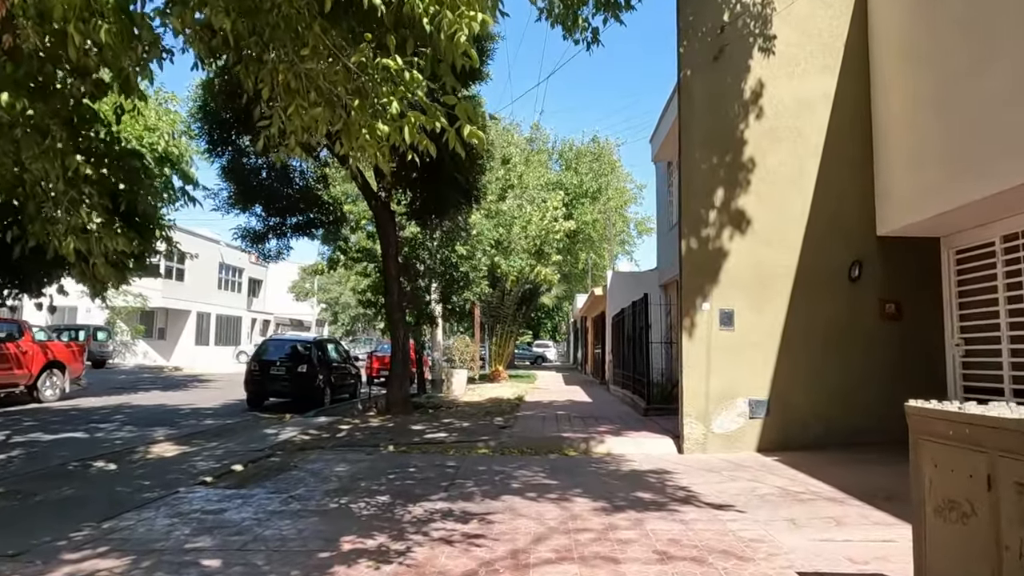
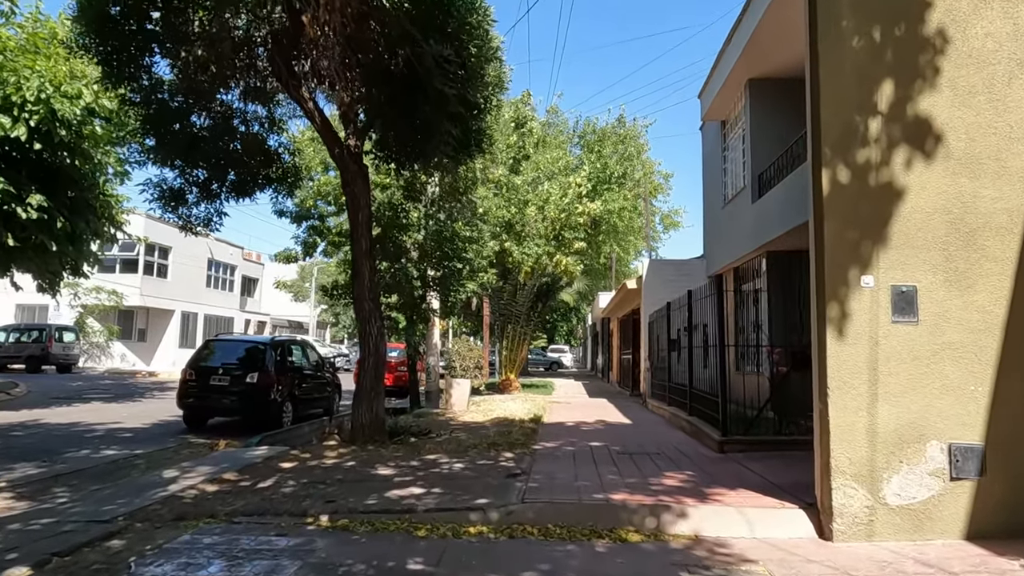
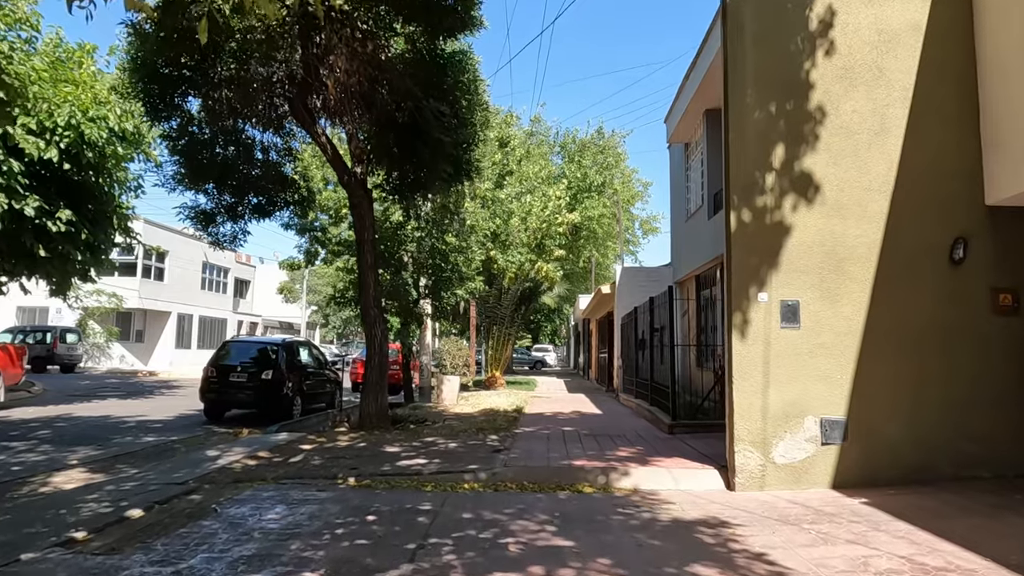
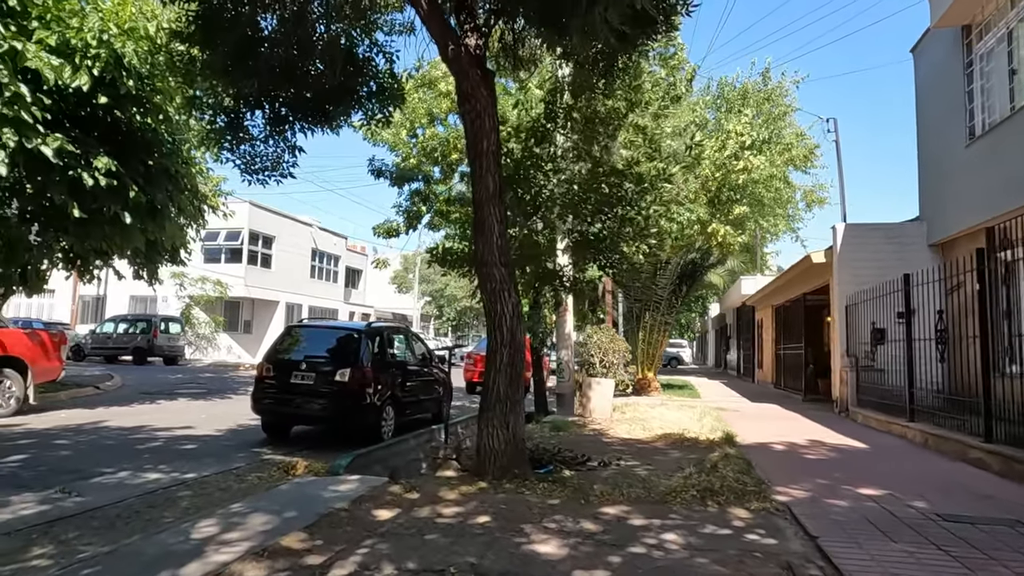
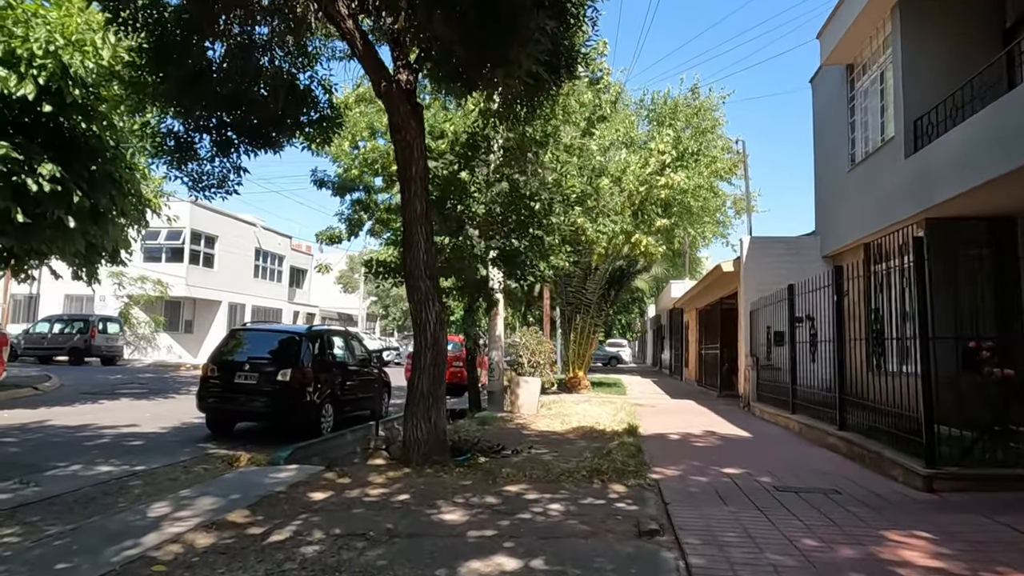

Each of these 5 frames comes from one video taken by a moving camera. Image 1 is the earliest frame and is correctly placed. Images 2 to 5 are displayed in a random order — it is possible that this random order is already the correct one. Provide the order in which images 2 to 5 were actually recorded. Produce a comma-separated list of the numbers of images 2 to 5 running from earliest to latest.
3, 2, 5, 4
